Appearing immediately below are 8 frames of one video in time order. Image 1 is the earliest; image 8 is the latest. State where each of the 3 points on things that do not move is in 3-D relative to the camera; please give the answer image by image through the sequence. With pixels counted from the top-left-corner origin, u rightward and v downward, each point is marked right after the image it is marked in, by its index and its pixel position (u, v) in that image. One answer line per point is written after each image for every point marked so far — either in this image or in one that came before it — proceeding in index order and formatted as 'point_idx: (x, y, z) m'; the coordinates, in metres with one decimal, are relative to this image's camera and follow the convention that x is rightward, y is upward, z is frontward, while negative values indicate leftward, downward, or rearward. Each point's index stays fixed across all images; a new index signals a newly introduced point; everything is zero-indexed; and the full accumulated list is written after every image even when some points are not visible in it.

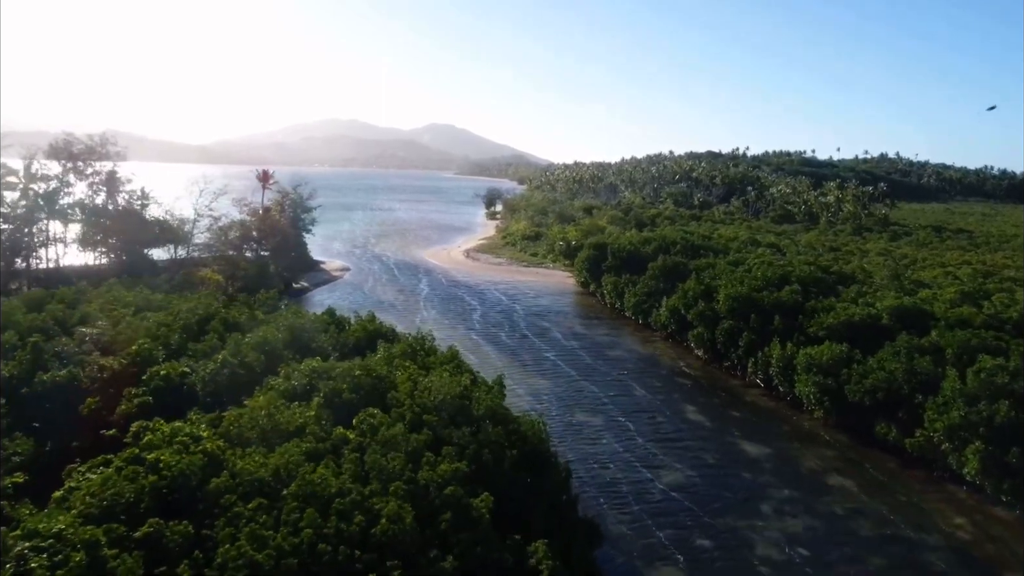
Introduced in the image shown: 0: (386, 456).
0: (-3.1, -3.9, +16.8) m
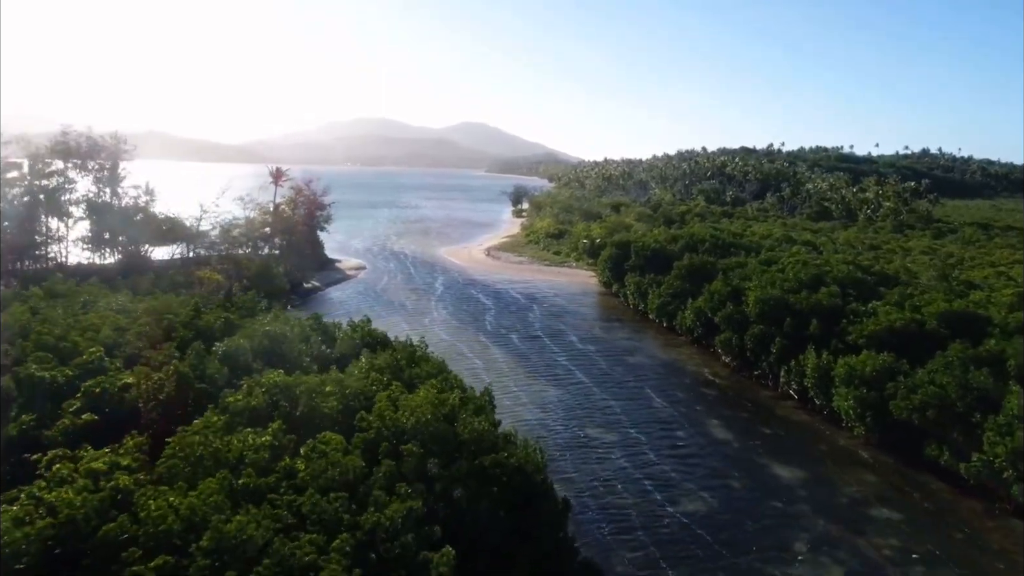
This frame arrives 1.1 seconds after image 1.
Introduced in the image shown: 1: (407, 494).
0: (-3.6, -4.0, +14.1) m
1: (-2.0, -4.2, +14.5) m
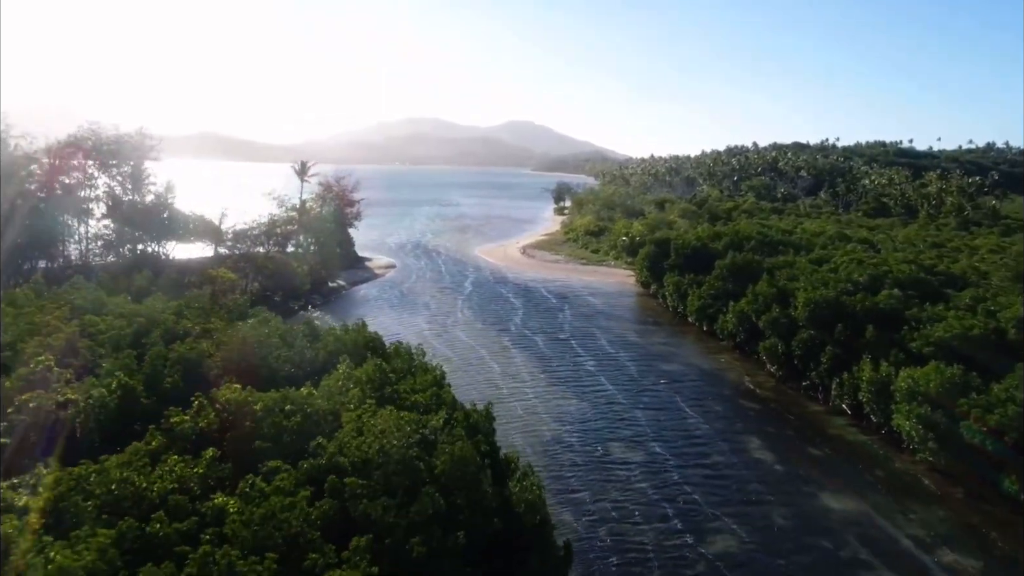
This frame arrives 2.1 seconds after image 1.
0: (-4.1, -4.1, +11.4) m
1: (-2.5, -4.2, +11.7) m
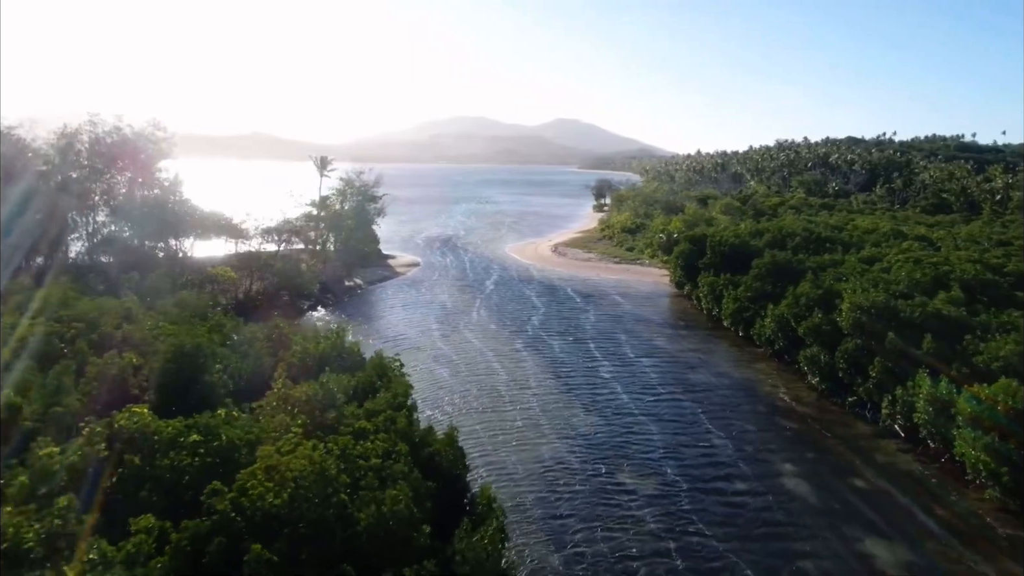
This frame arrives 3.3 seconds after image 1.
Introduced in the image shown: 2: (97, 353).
0: (-5.2, -4.2, +8.4) m
1: (-3.6, -4.3, +8.6) m
2: (-10.6, -1.7, +18.8) m
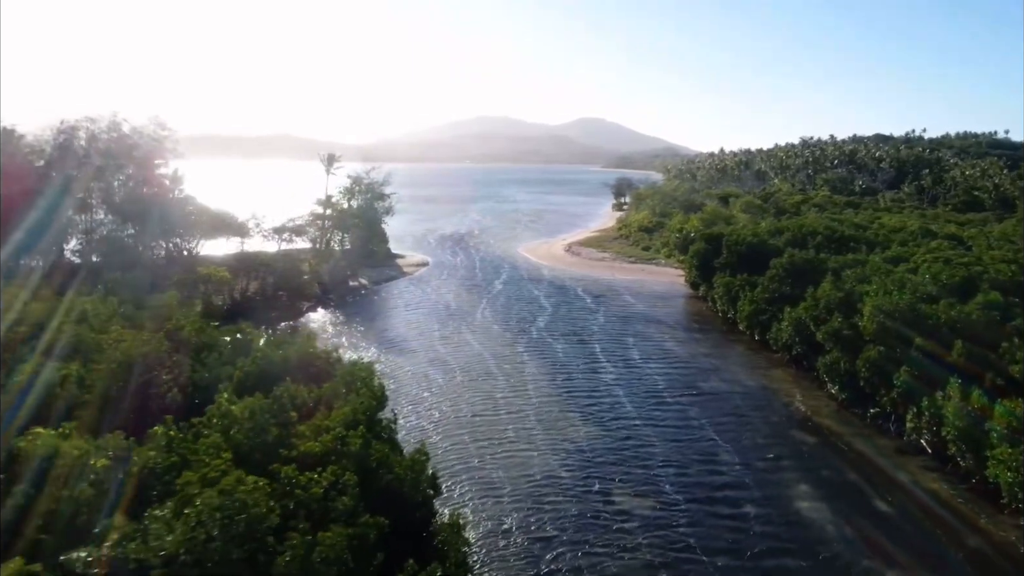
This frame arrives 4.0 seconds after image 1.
0: (-6.1, -4.2, +6.8) m
1: (-4.5, -4.4, +6.9) m
2: (-11.1, -1.7, +17.3) m
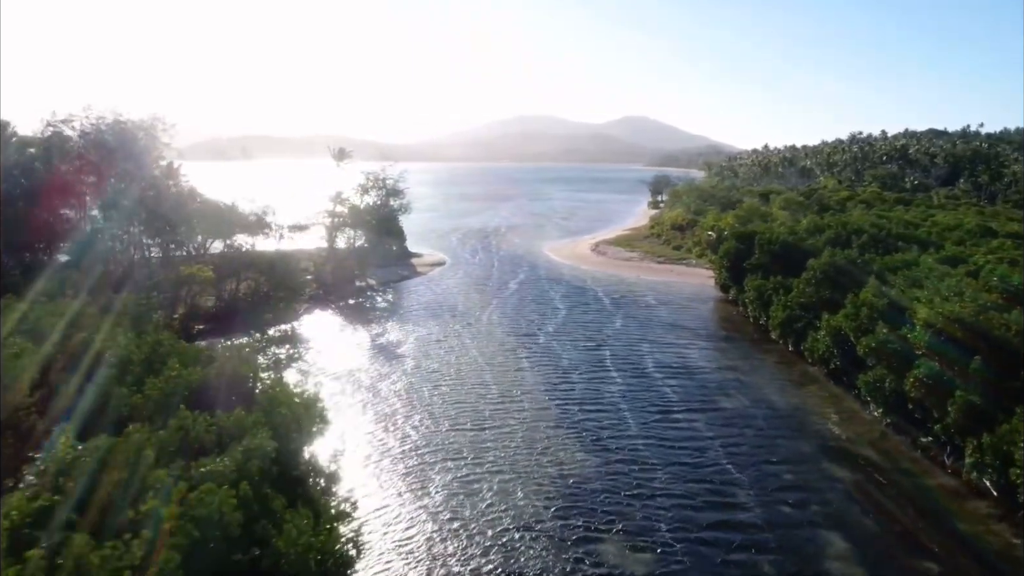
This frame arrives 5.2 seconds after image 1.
0: (-7.7, -4.3, +3.6) m
1: (-6.1, -4.5, +3.7) m
2: (-12.1, -1.8, +14.4) m
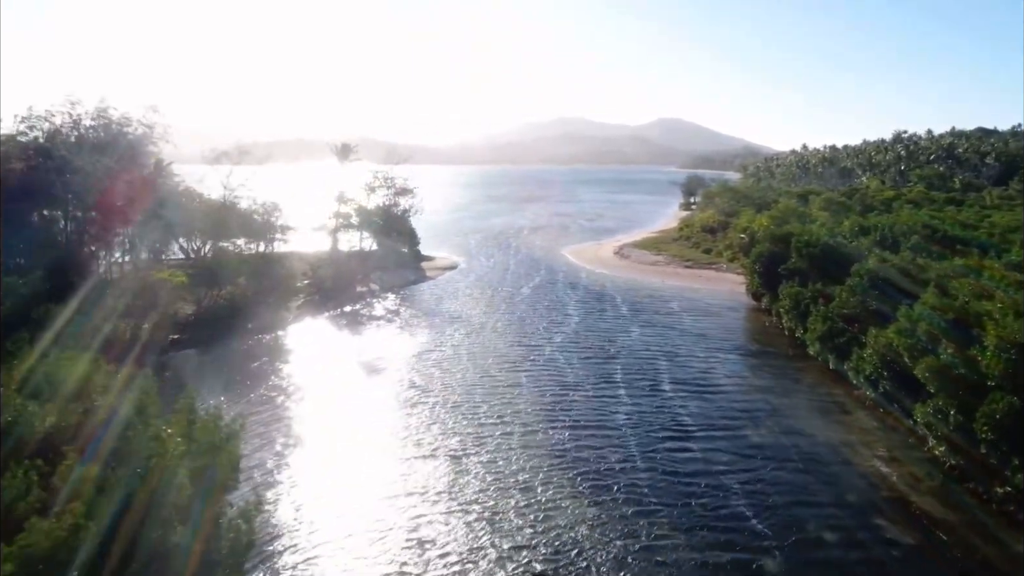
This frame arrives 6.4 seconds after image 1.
0: (-9.1, -4.5, 0.0) m
1: (-7.5, -4.7, 0.0) m
2: (-13.0, -2.0, +11.0) m
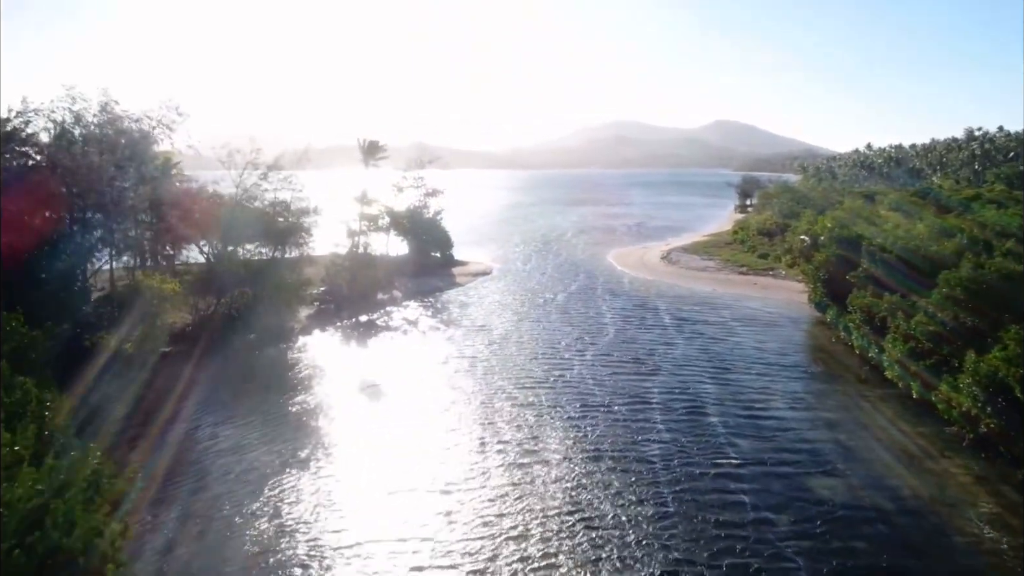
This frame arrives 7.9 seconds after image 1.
0: (-10.6, -4.7, -3.5) m
1: (-9.0, -4.9, -3.6) m
2: (-13.7, -2.2, +7.7) m
